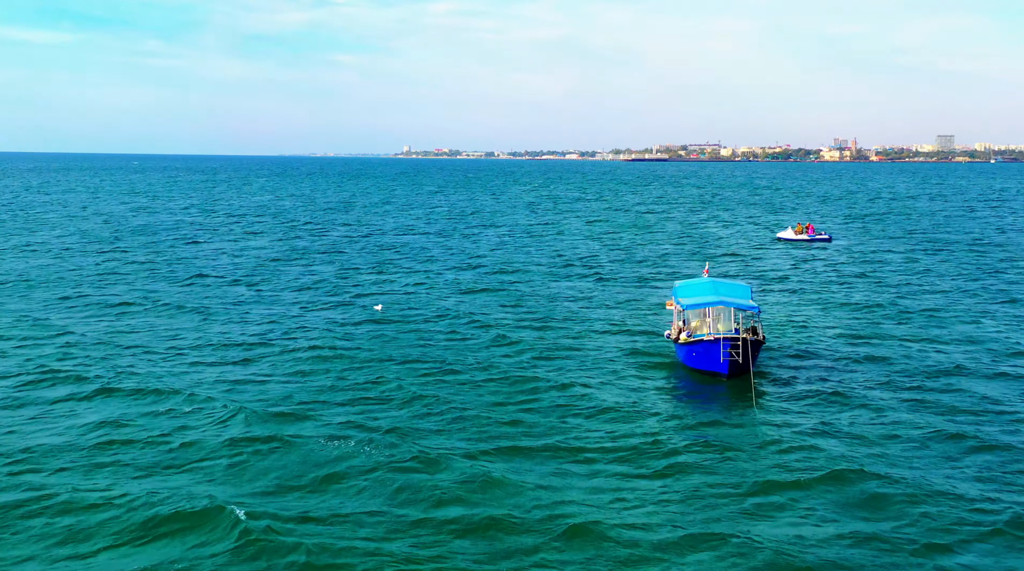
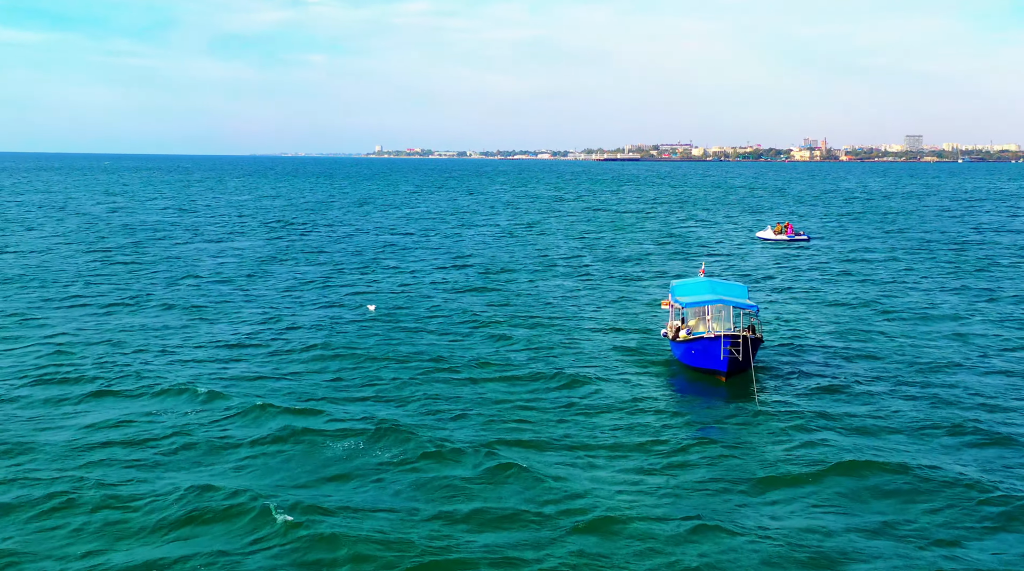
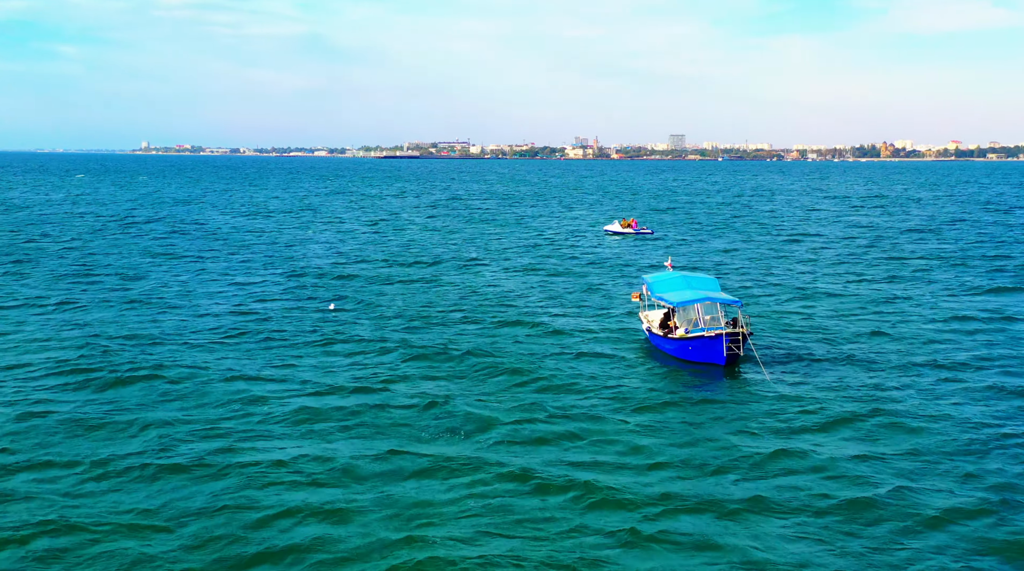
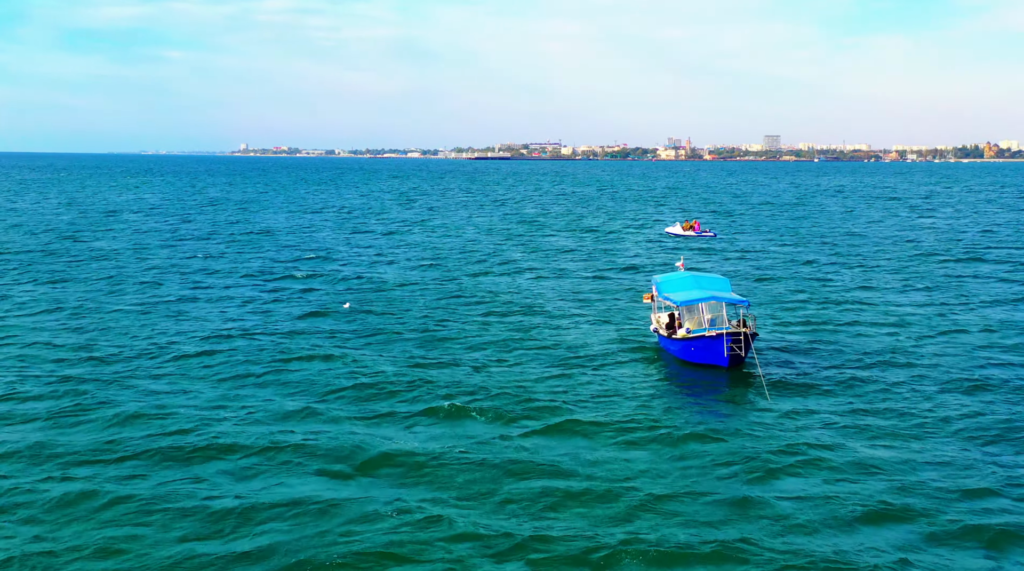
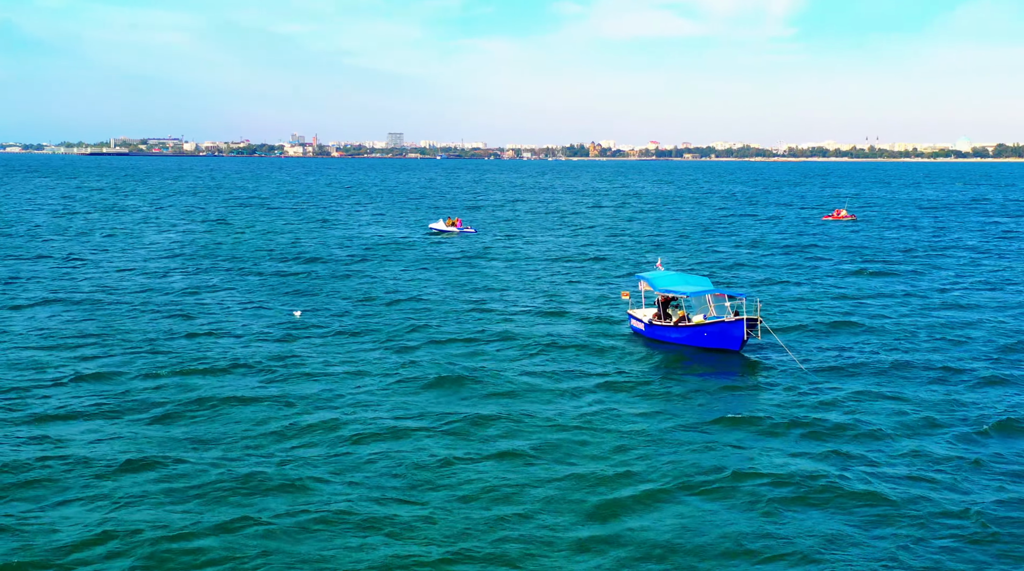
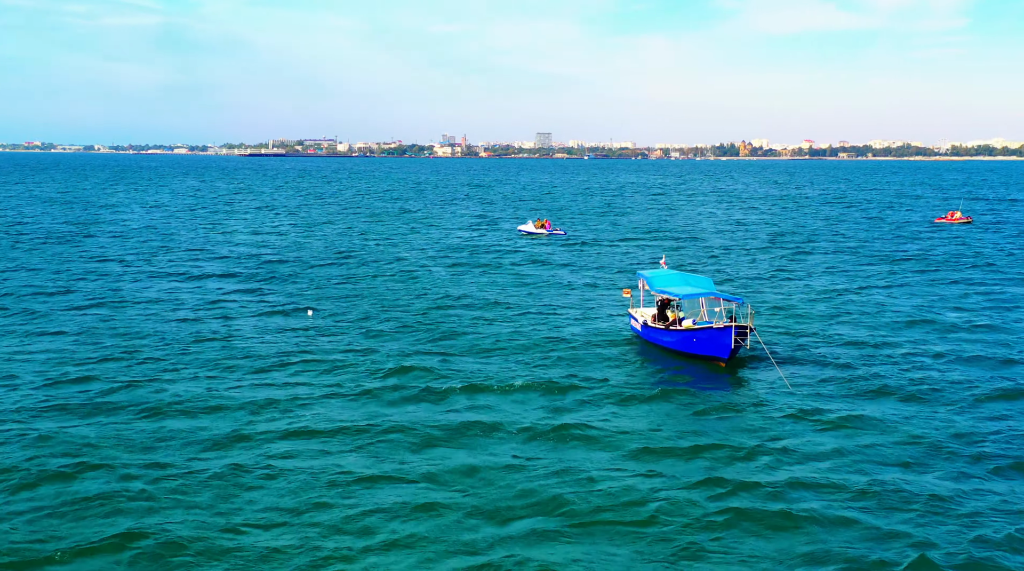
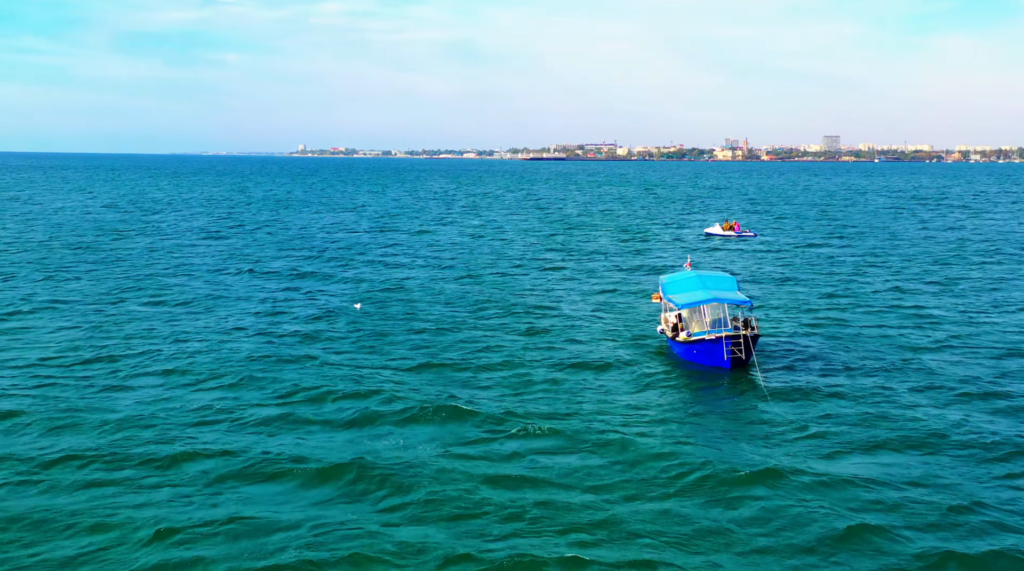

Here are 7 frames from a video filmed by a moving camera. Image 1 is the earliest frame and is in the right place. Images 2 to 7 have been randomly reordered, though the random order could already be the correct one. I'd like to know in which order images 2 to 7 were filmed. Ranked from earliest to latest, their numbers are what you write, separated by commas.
2, 7, 4, 3, 6, 5
